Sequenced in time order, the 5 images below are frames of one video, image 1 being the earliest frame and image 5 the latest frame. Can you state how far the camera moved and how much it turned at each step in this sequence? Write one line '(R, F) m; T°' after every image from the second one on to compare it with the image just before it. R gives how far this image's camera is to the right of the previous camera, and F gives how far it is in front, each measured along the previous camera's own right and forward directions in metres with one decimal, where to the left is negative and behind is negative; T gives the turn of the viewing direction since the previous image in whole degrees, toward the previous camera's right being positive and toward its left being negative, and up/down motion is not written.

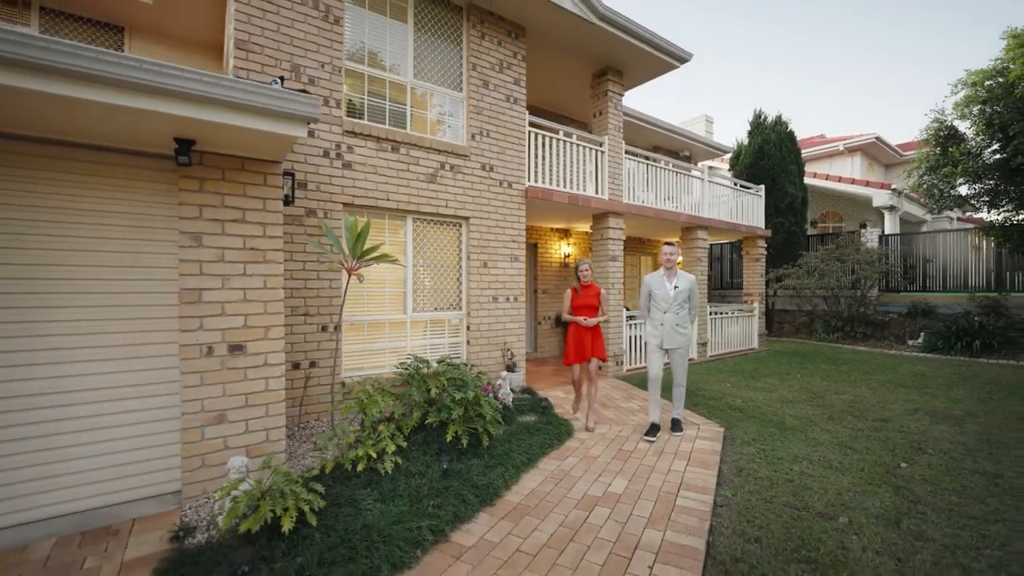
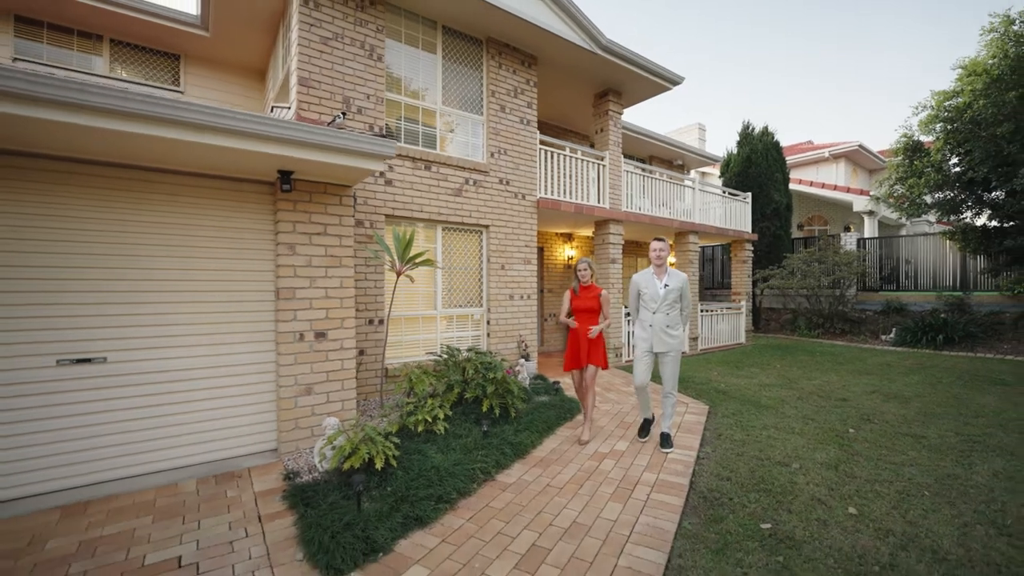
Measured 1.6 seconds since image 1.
(-0.3, -0.8) m; +1°
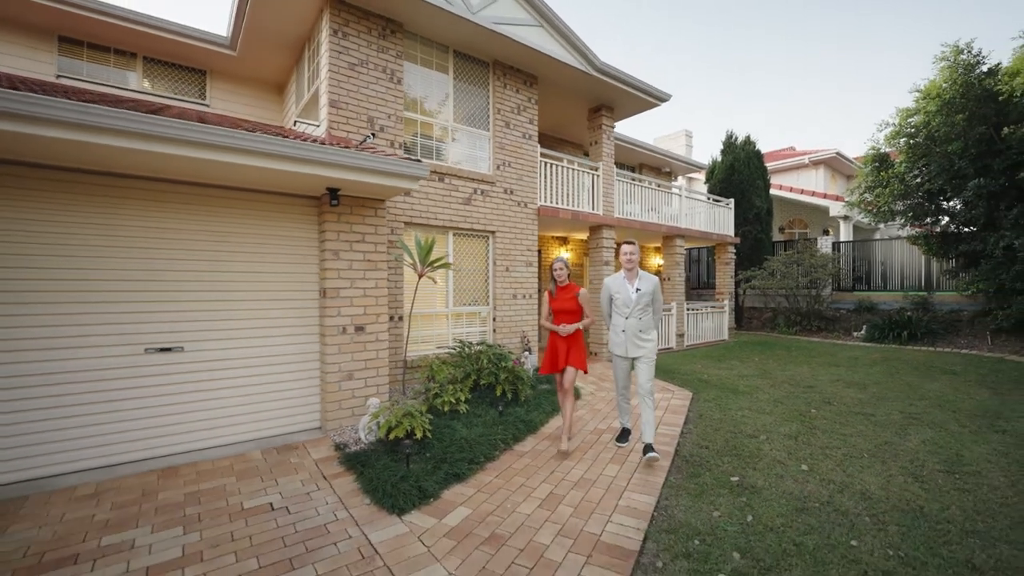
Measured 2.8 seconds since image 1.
(-0.2, -0.6) m; +1°
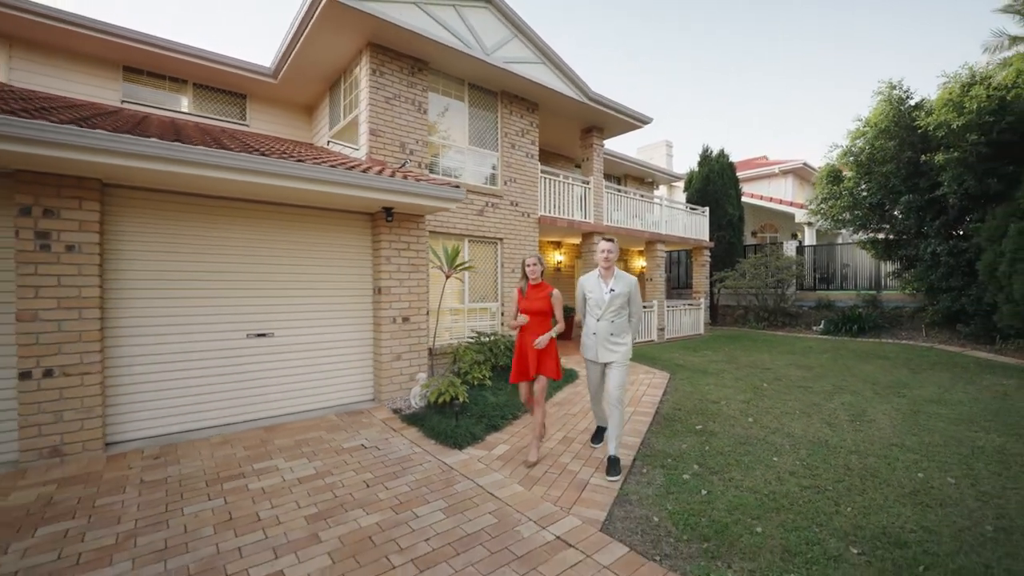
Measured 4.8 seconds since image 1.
(-0.4, -1.1) m; +2°
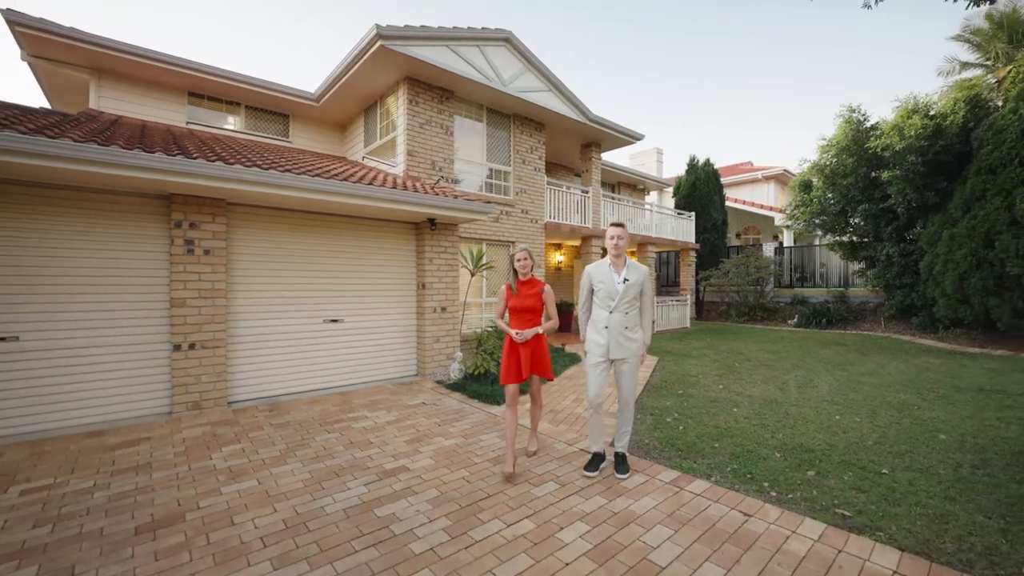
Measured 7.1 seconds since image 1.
(-0.4, -1.3) m; +1°
